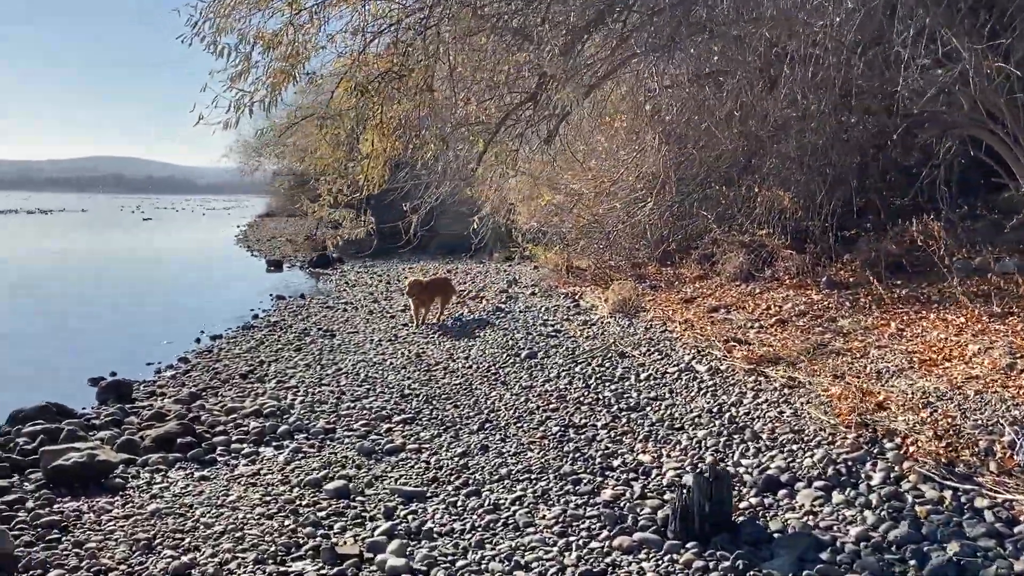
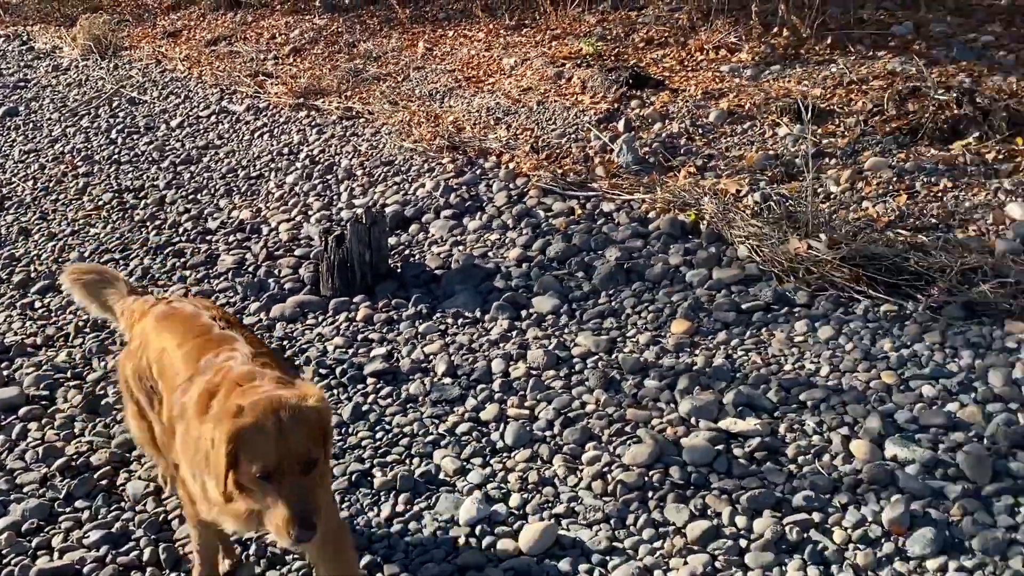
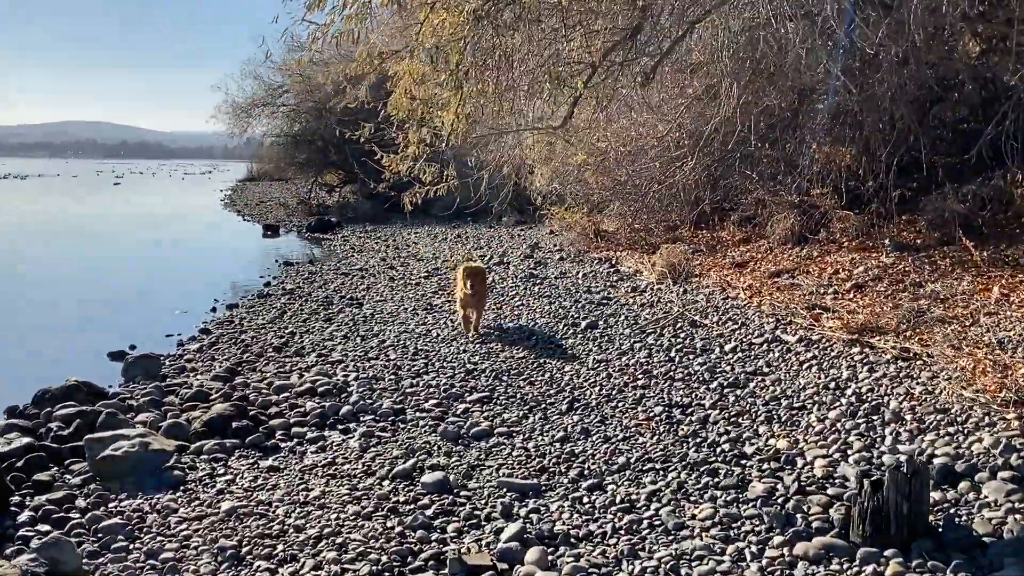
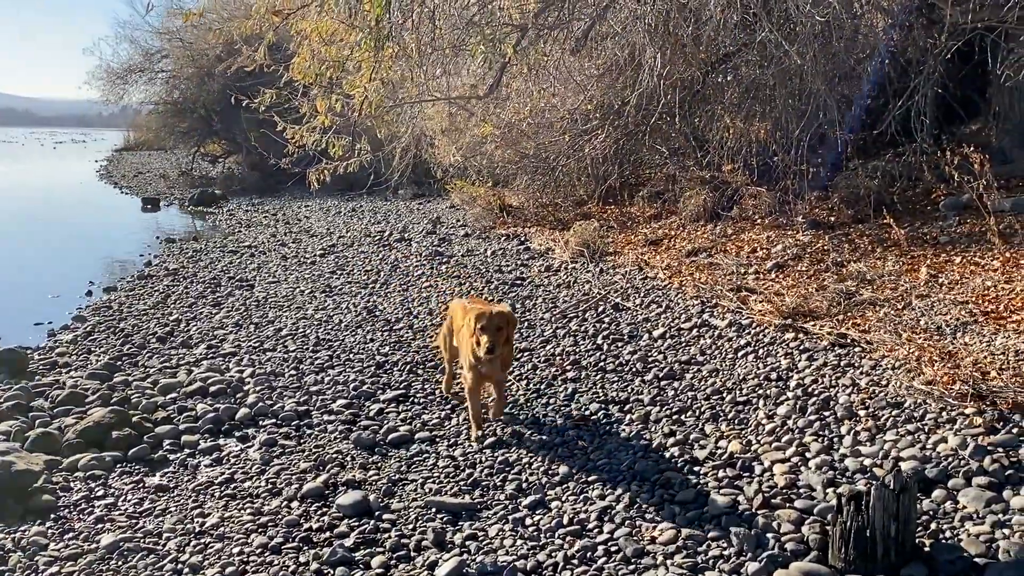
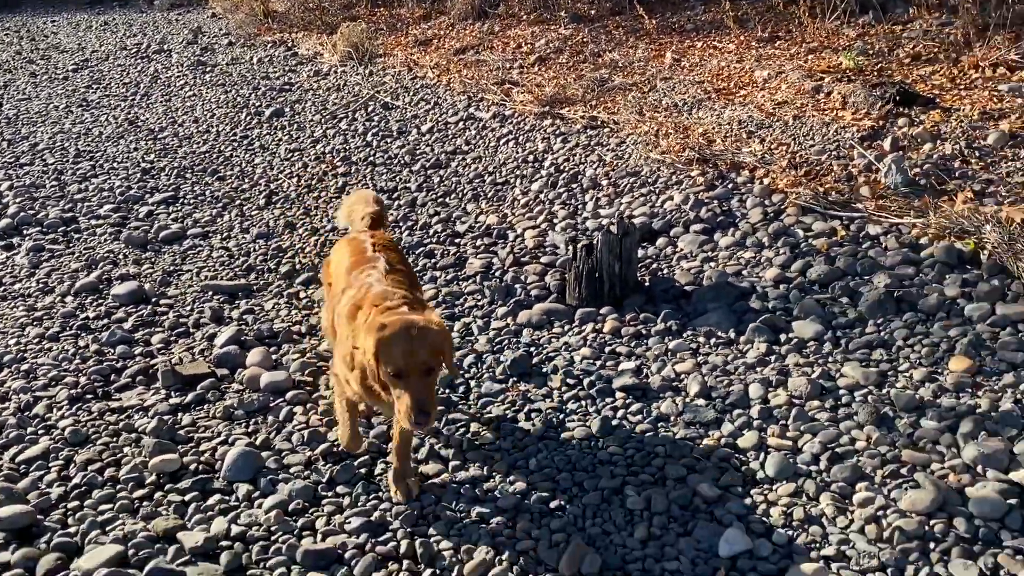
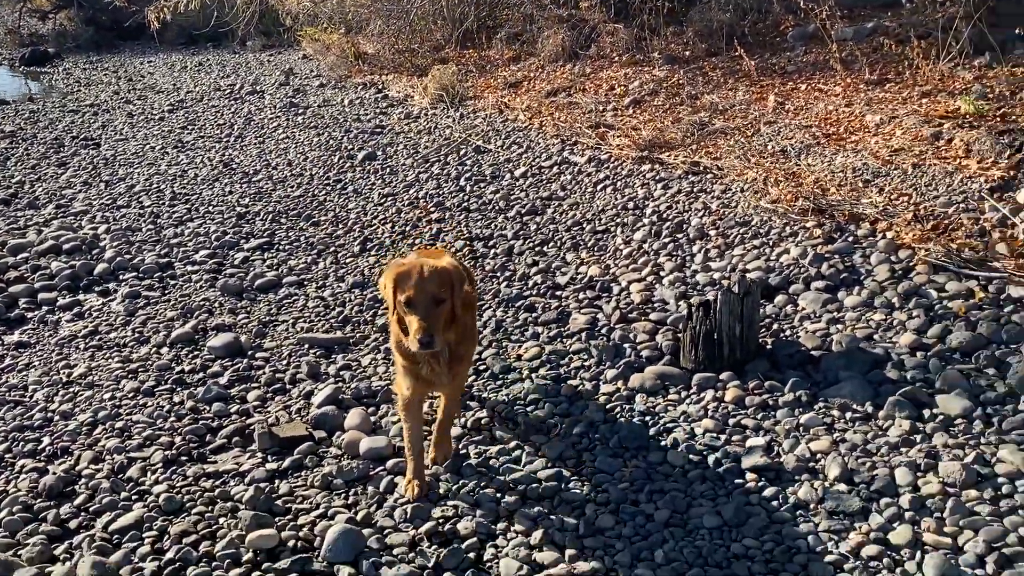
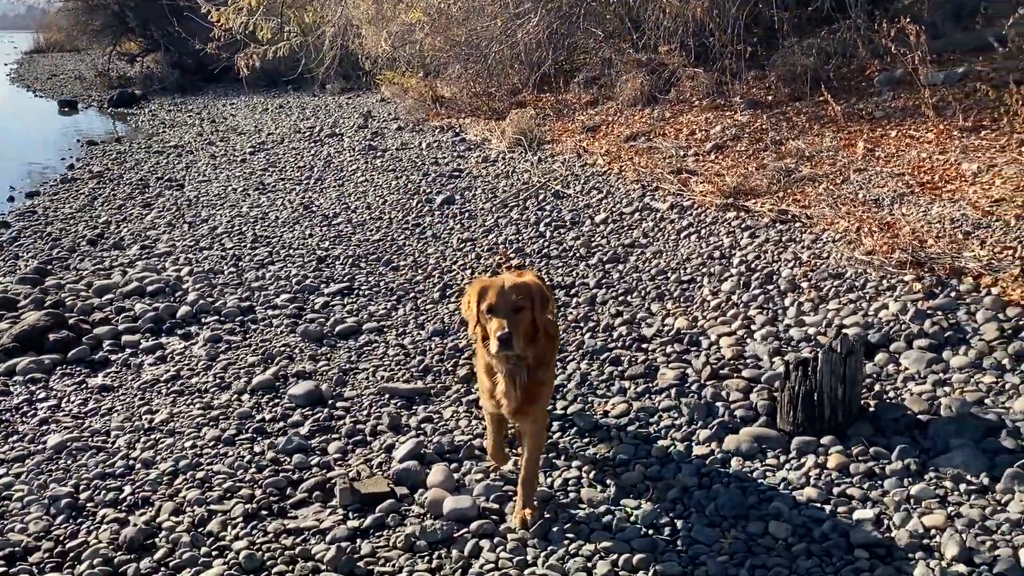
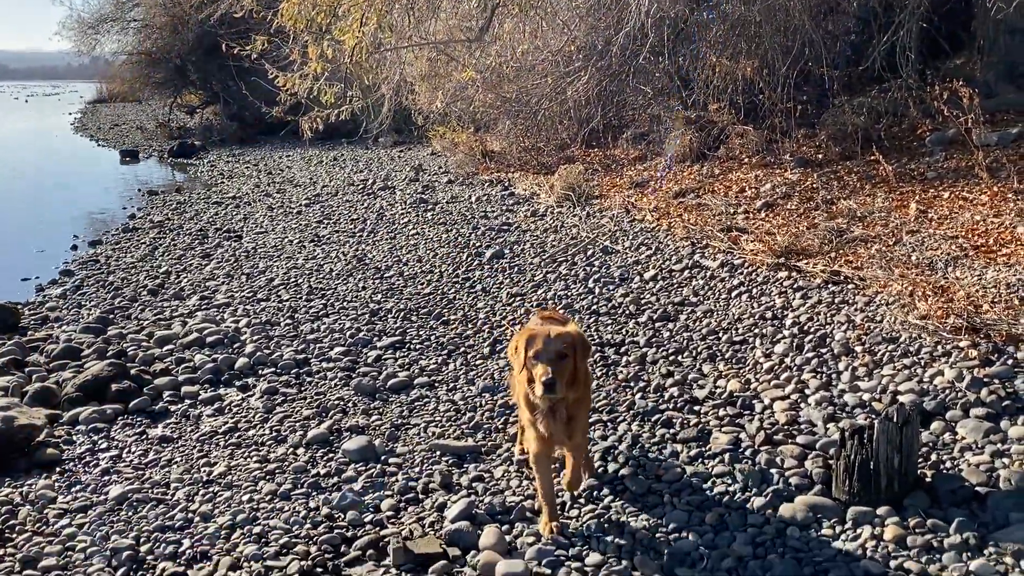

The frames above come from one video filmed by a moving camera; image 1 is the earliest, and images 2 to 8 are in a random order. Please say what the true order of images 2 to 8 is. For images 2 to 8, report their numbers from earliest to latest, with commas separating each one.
3, 4, 8, 7, 6, 5, 2
